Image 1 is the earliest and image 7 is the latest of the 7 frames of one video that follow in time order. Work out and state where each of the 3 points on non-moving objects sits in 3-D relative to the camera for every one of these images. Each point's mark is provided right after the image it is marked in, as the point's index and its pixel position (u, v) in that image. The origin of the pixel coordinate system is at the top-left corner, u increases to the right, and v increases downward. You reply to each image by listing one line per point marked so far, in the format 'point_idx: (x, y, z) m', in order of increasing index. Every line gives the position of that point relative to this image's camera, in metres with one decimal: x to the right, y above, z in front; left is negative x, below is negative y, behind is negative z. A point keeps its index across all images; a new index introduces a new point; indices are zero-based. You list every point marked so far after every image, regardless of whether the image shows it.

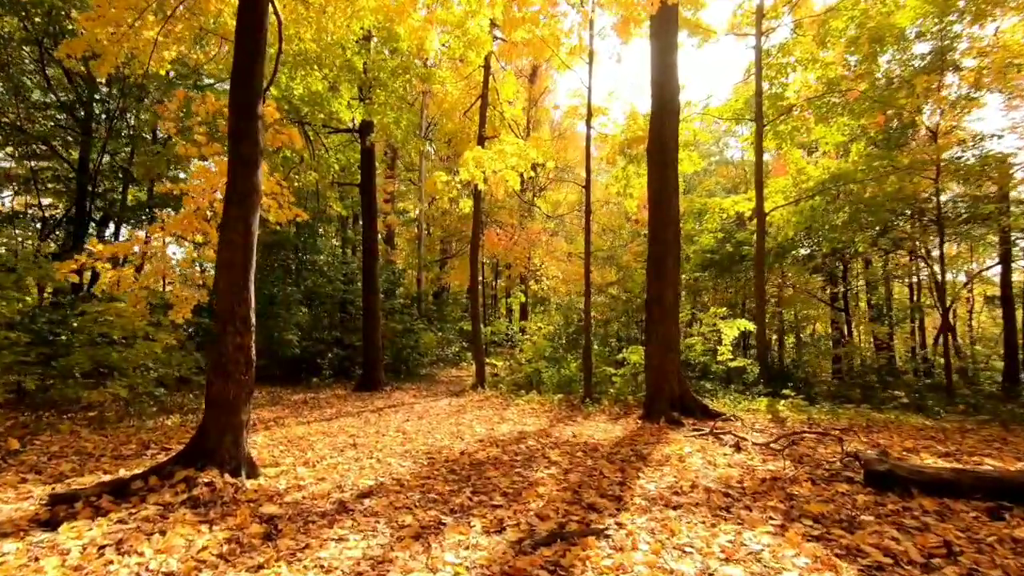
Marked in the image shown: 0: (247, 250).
0: (-2.3, +0.3, +4.4) m
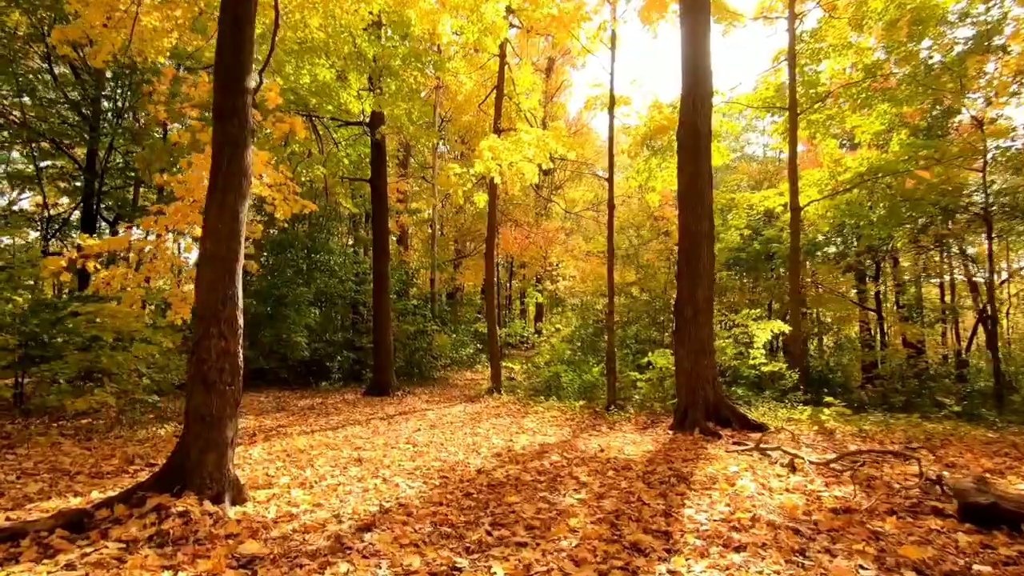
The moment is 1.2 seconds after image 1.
0: (-2.1, +0.4, +3.9) m
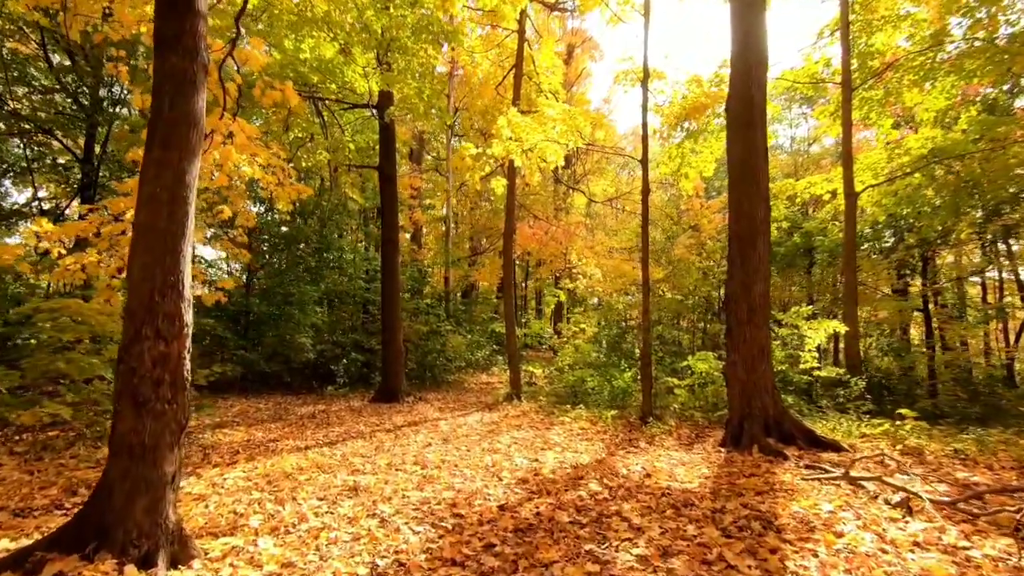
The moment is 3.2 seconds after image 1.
0: (-1.9, +0.4, +2.9) m
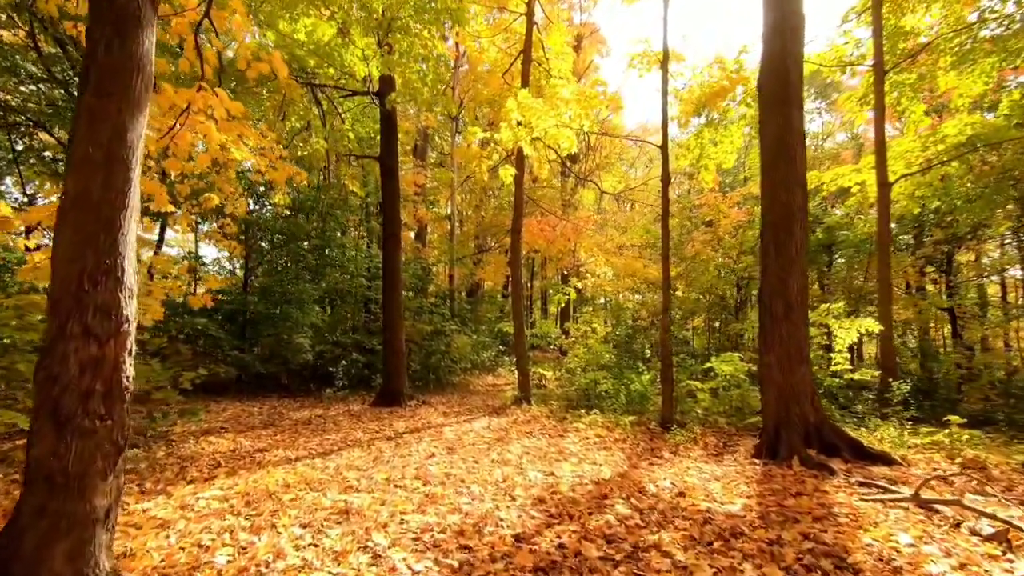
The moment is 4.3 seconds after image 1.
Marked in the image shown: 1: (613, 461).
0: (-1.8, +0.5, +2.3) m
1: (+1.2, -2.0, +5.8) m
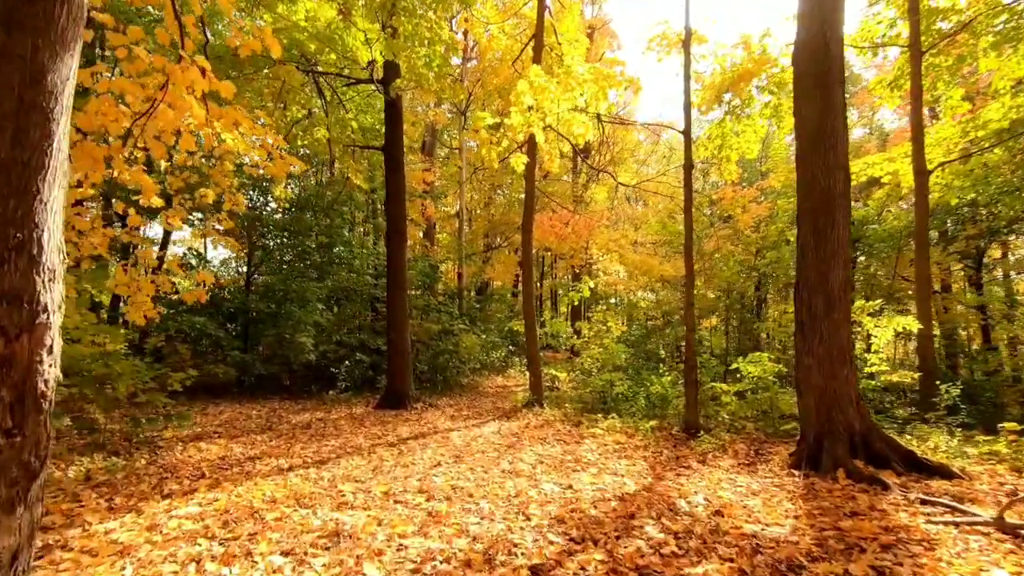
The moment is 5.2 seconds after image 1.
0: (-1.7, +0.6, +1.8) m
1: (+1.3, -1.9, +5.3) m
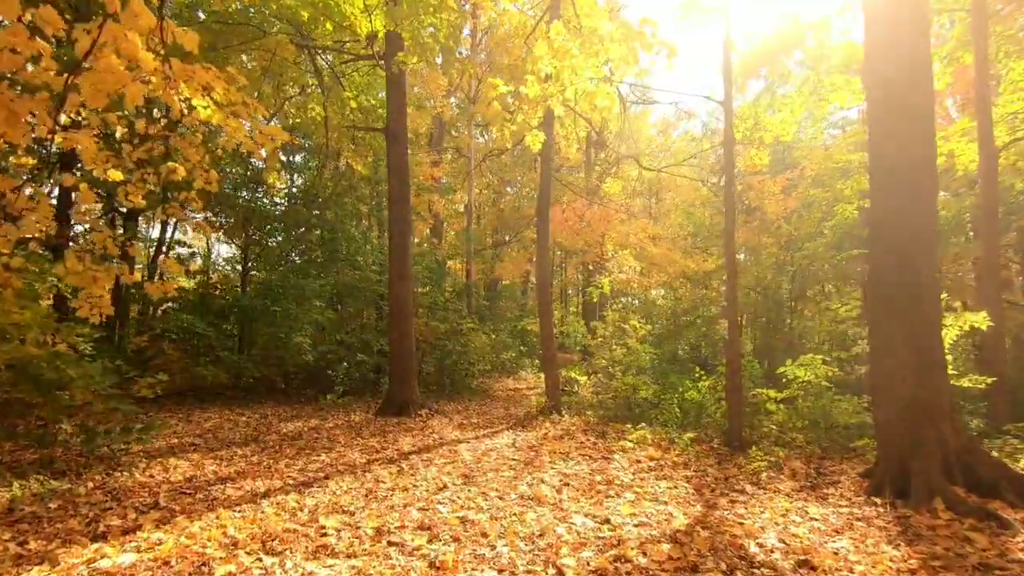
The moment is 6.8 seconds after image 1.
0: (-1.6, +0.7, +1.0) m
1: (+1.5, -1.8, +4.4) m
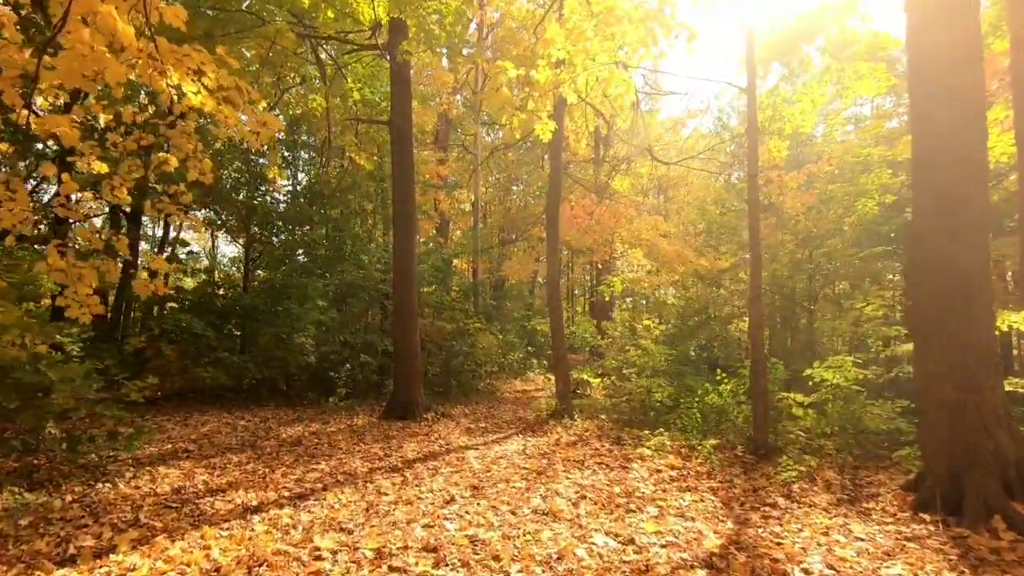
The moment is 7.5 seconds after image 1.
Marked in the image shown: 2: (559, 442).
0: (-1.6, +0.7, +0.7) m
1: (+1.6, -1.8, +4.0) m
2: (+0.6, -2.0, +6.5) m
